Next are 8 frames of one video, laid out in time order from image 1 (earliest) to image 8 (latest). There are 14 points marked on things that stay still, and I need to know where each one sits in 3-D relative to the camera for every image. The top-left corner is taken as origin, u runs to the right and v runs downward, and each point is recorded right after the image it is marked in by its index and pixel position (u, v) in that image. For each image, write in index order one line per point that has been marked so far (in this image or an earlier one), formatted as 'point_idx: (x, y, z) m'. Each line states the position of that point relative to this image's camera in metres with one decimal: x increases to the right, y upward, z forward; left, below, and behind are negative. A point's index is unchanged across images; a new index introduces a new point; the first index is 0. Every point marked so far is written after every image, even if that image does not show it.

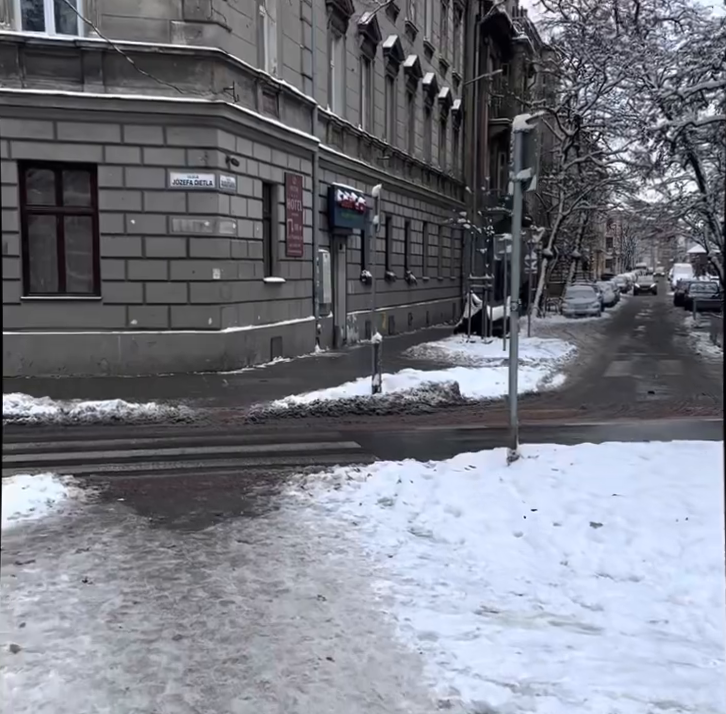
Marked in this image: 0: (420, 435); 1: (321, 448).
0: (+0.7, -0.9, +10.3) m
1: (-0.4, -1.0, +9.3) m
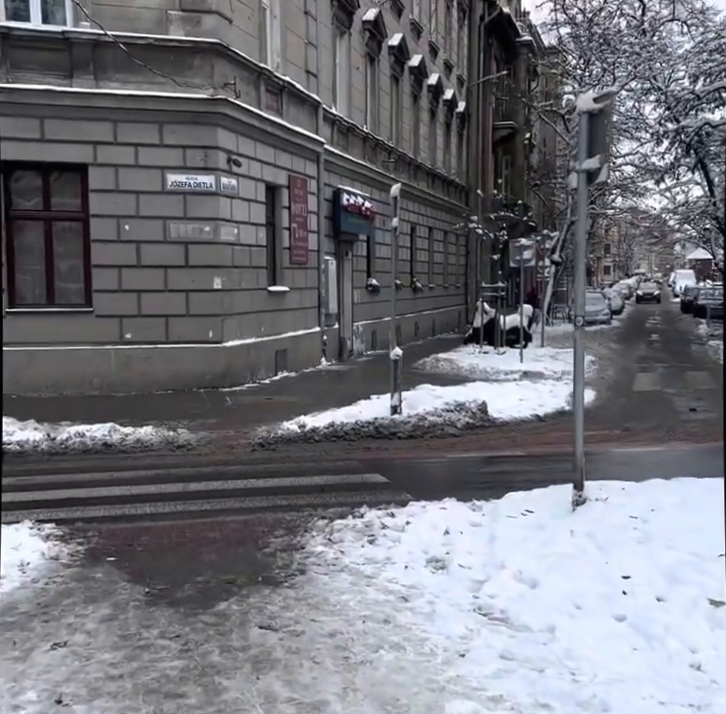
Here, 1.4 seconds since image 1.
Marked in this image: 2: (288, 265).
0: (+0.9, -1.1, +9.2) m
1: (-0.2, -1.2, +8.1) m
2: (-1.4, +1.8, +17.2) m
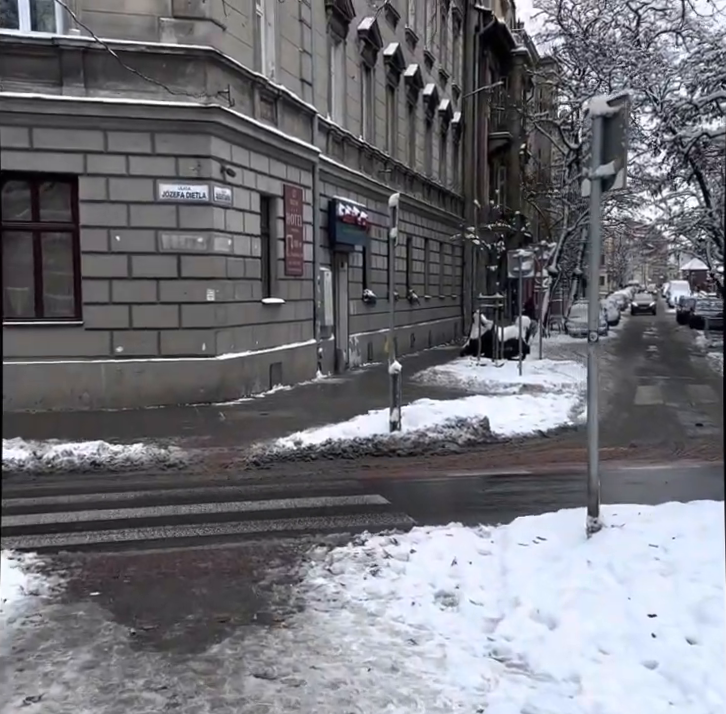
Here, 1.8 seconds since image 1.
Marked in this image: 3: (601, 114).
0: (+0.9, -1.2, +8.8) m
1: (-0.2, -1.3, +7.8) m
2: (-1.5, +1.5, +16.9) m
3: (+1.5, +1.5, +5.7) m
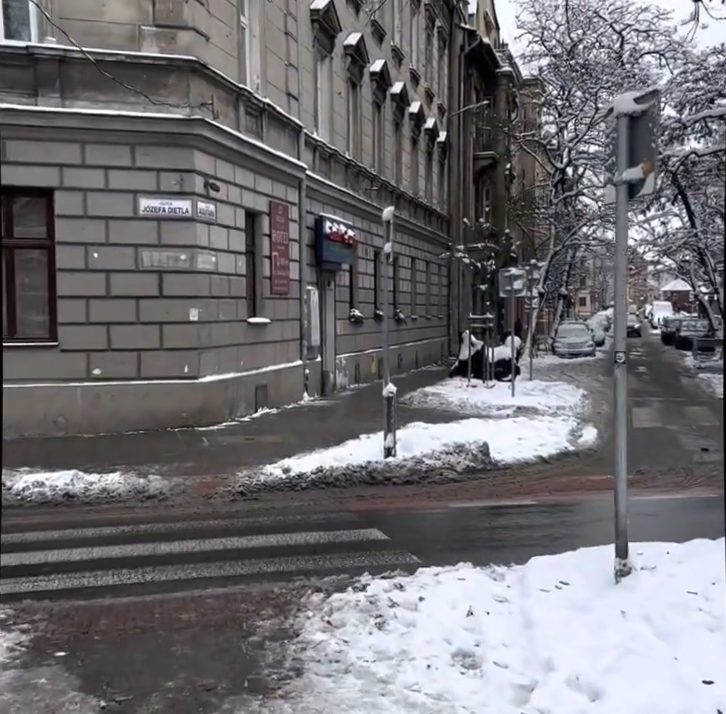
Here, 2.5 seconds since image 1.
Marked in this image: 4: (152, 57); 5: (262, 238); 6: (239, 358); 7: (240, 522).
0: (+0.8, -1.4, +8.2) m
1: (-0.2, -1.5, +7.1) m
2: (-1.7, +1.1, +16.3) m
3: (+1.5, +1.4, +5.2) m
4: (-3.0, +4.2, +12.7) m
5: (-1.8, +2.1, +16.1) m
6: (-2.0, 0.0, +14.6) m
7: (-1.1, -1.5, +8.1) m
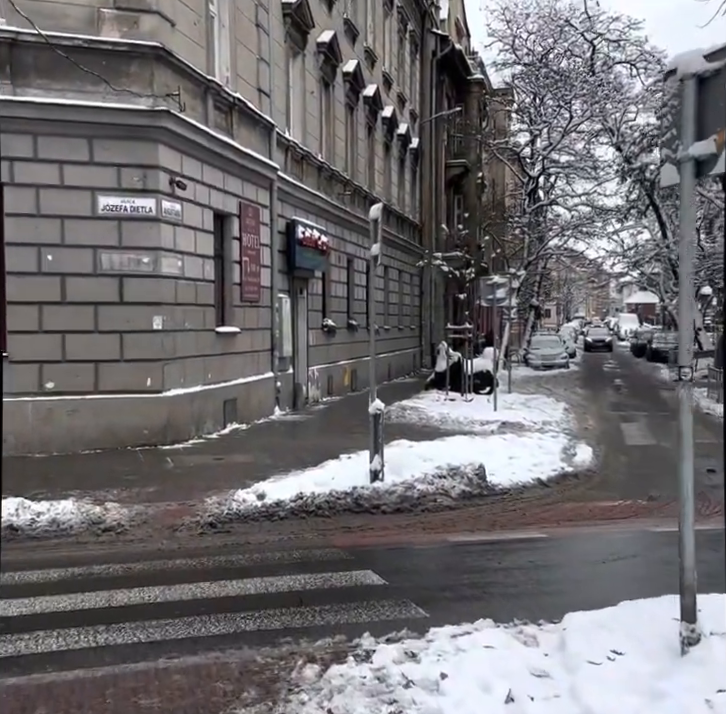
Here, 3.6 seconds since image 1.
0: (+0.8, -1.6, +7.2) m
1: (-0.2, -1.6, +6.1) m
2: (-2.1, +0.9, +15.2) m
3: (+1.6, +1.3, +4.2) m
4: (-3.2, +4.1, +11.6) m
5: (-2.2, +1.9, +15.0) m
6: (-2.3, -0.2, +13.5) m
7: (-1.2, -1.6, +7.0) m
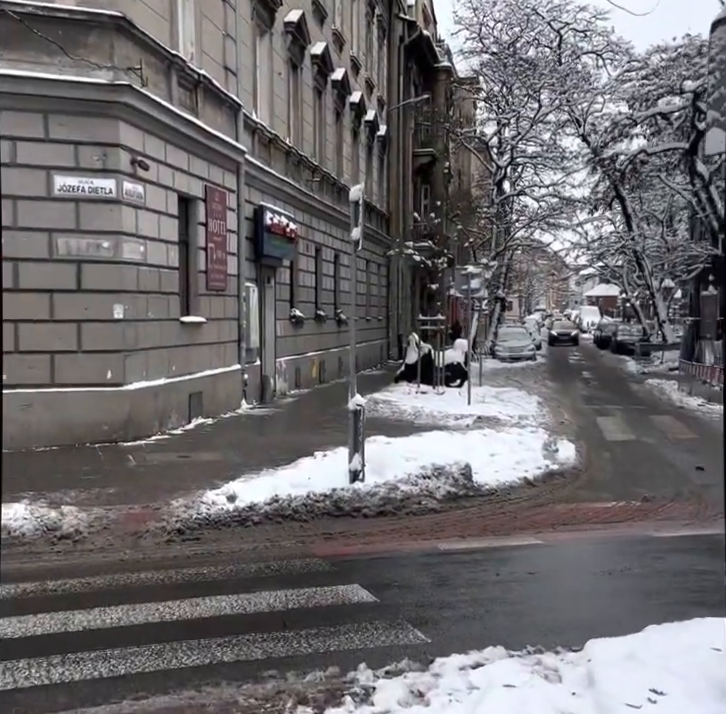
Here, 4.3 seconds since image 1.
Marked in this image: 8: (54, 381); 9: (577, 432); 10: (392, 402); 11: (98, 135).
0: (+0.7, -1.5, +6.6) m
1: (-0.3, -1.5, +5.4) m
2: (-2.6, +1.0, +14.5) m
3: (+1.6, +1.4, +3.7) m
4: (-3.5, +4.2, +10.8) m
5: (-2.6, +2.1, +14.3) m
6: (-2.7, -0.1, +12.8) m
7: (-1.3, -1.5, +6.3) m
8: (-3.7, -0.3, +10.9) m
9: (+3.5, -1.2, +15.0) m
10: (+0.6, -0.9, +17.9) m
11: (-3.2, +2.7, +11.0) m
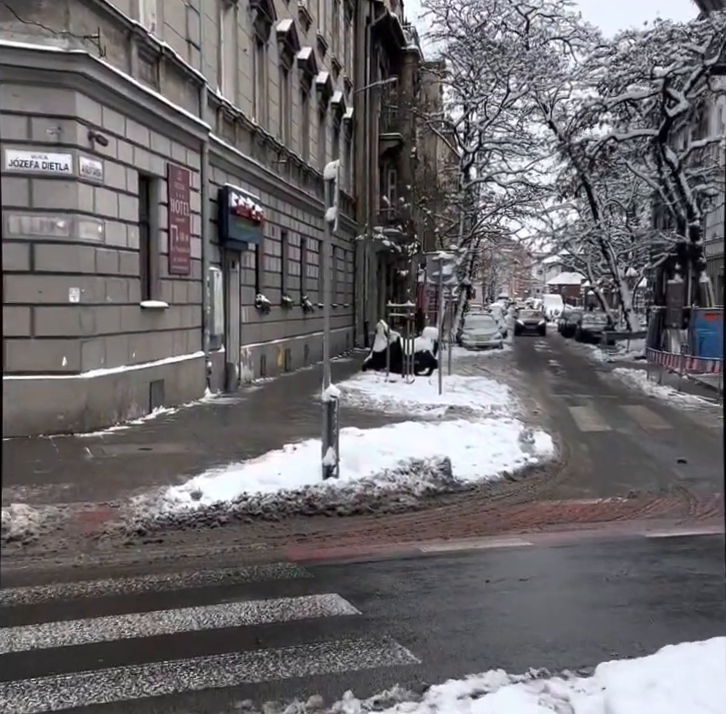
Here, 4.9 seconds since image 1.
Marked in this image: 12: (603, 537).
0: (+0.5, -1.4, +6.1) m
1: (-0.4, -1.5, +4.9) m
2: (-3.0, +1.2, +13.8) m
3: (+1.6, +1.4, +3.2) m
4: (-3.8, +4.3, +10.1) m
5: (-3.1, +2.3, +13.6) m
6: (-3.1, +0.1, +12.1) m
7: (-1.4, -1.4, +5.8) m
8: (-4.1, -0.1, +10.2) m
9: (+3.0, -1.1, +14.6) m
10: (0.0, -0.7, +17.4) m
11: (-3.5, +2.9, +10.3) m
12: (+1.9, -1.4, +7.0) m
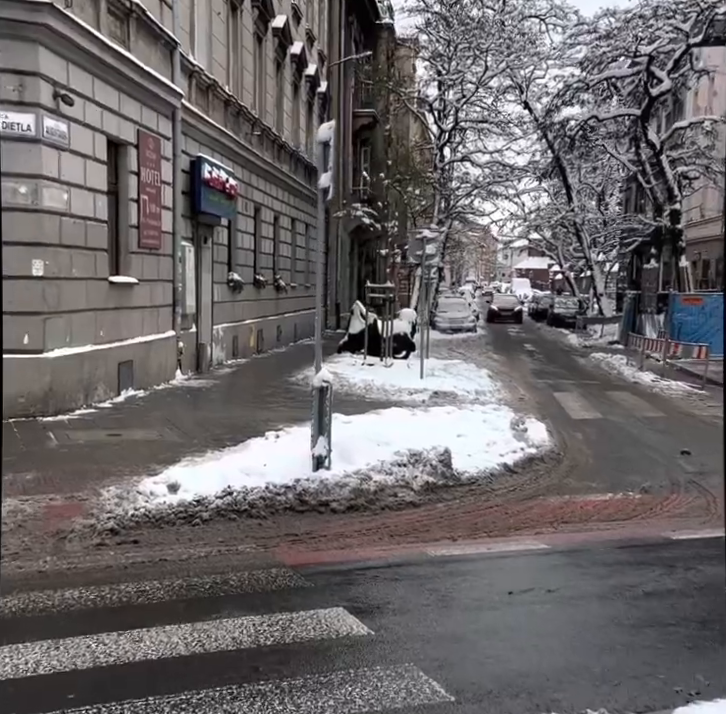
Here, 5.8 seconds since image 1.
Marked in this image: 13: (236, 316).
0: (+0.5, -1.3, +5.4) m
1: (-0.3, -1.4, +4.2) m
2: (-3.3, +1.6, +12.9) m
3: (+1.7, +1.4, +2.5) m
4: (-3.9, +4.6, +9.1) m
5: (-3.3, +2.6, +12.7) m
6: (-3.3, +0.4, +11.3) m
7: (-1.4, -1.3, +5.0) m
8: (-4.2, +0.1, +9.4) m
9: (+2.7, -0.8, +14.0) m
10: (-0.5, -0.3, +16.7) m
11: (-3.6, +3.1, +9.4) m
12: (+1.9, -1.3, +6.4) m
13: (-2.7, +0.9, +19.4) m
